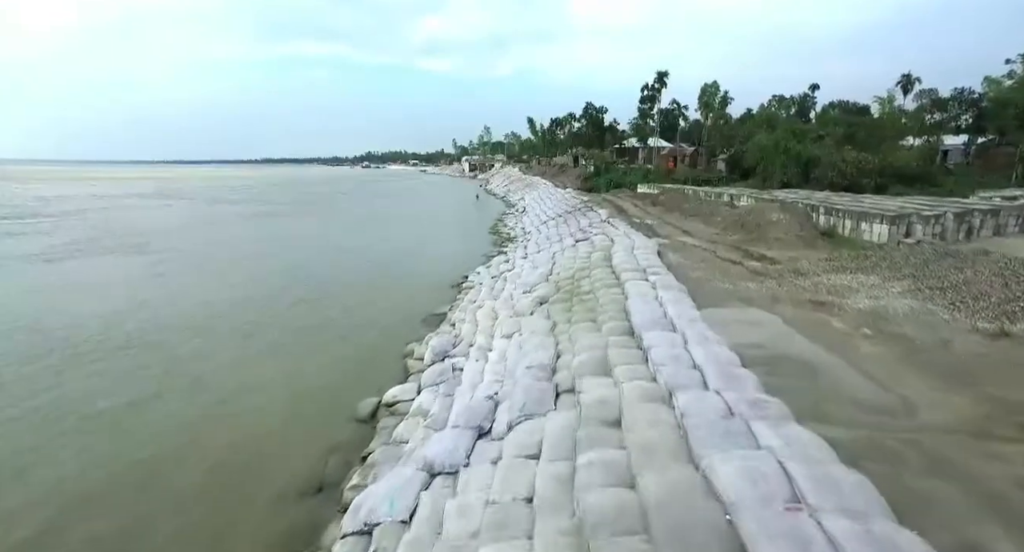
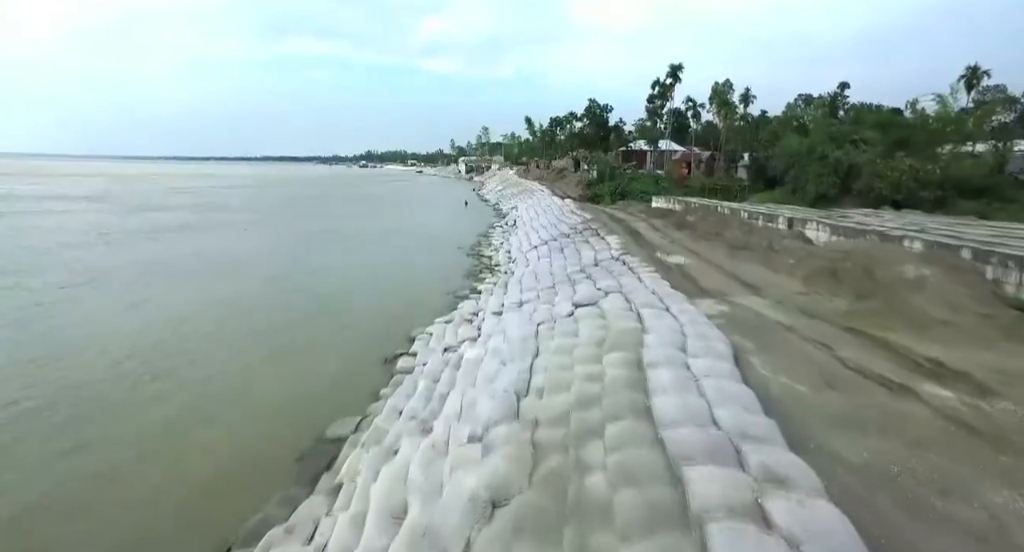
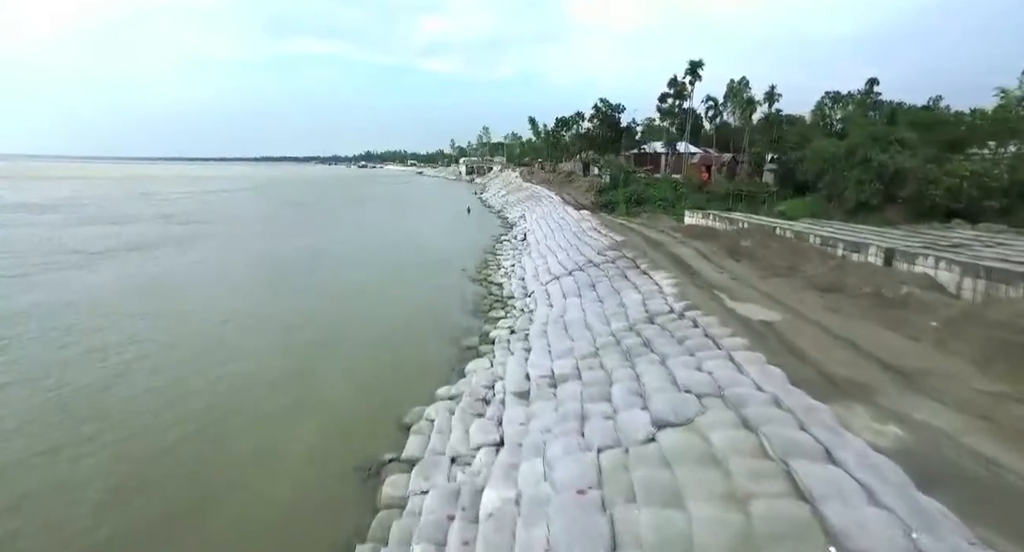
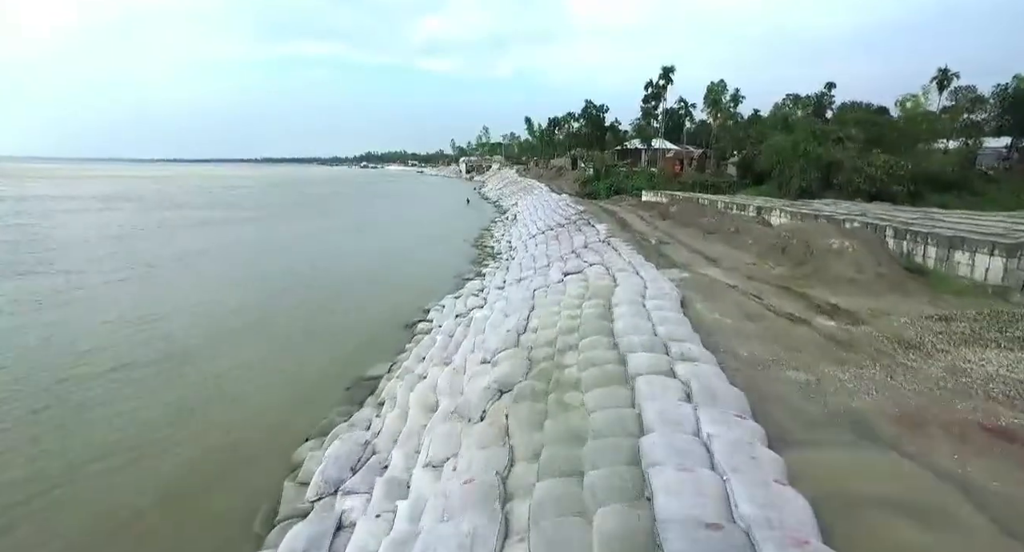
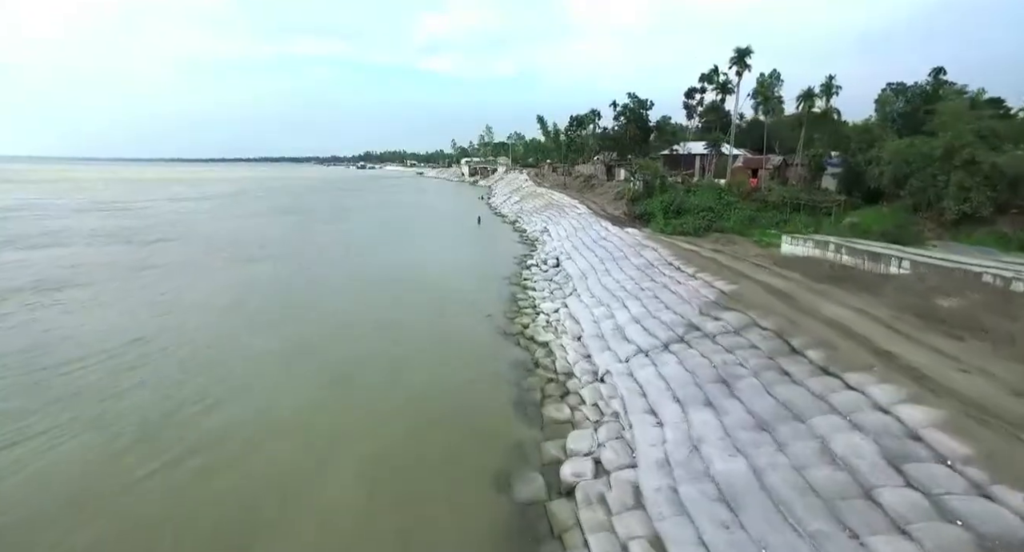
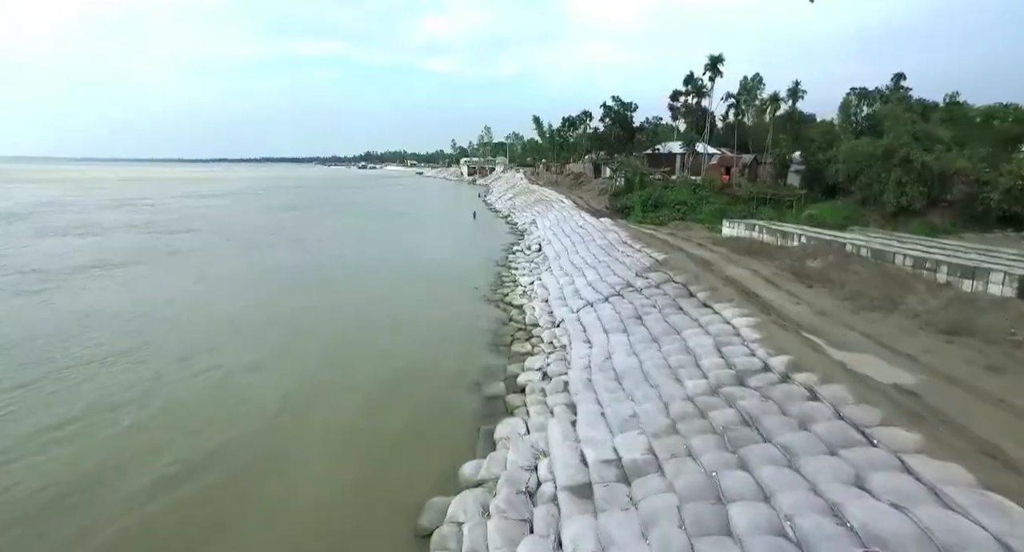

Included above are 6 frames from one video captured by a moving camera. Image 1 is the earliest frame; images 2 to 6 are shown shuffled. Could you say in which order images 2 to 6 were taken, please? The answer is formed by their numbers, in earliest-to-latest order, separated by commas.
4, 2, 3, 6, 5
